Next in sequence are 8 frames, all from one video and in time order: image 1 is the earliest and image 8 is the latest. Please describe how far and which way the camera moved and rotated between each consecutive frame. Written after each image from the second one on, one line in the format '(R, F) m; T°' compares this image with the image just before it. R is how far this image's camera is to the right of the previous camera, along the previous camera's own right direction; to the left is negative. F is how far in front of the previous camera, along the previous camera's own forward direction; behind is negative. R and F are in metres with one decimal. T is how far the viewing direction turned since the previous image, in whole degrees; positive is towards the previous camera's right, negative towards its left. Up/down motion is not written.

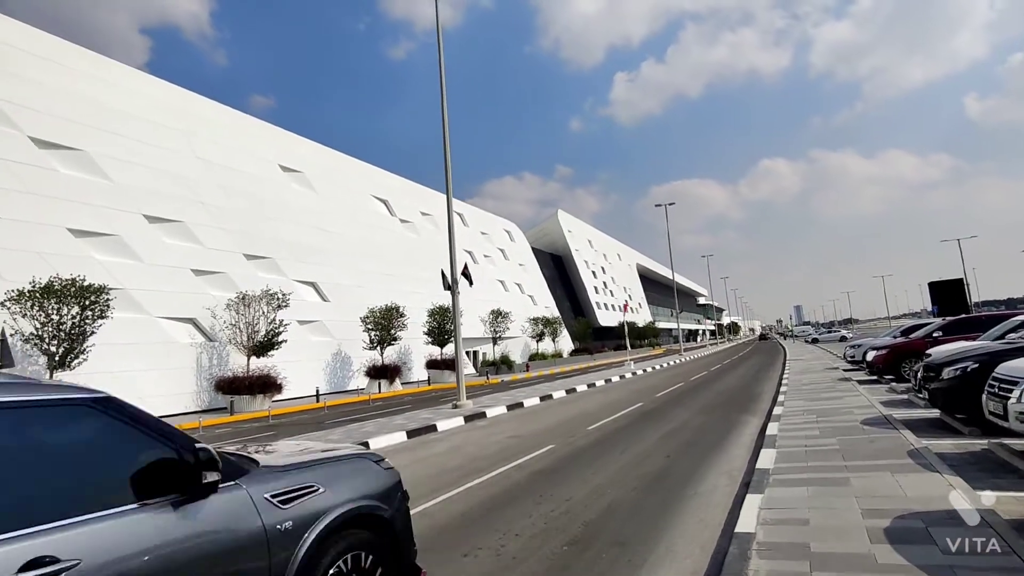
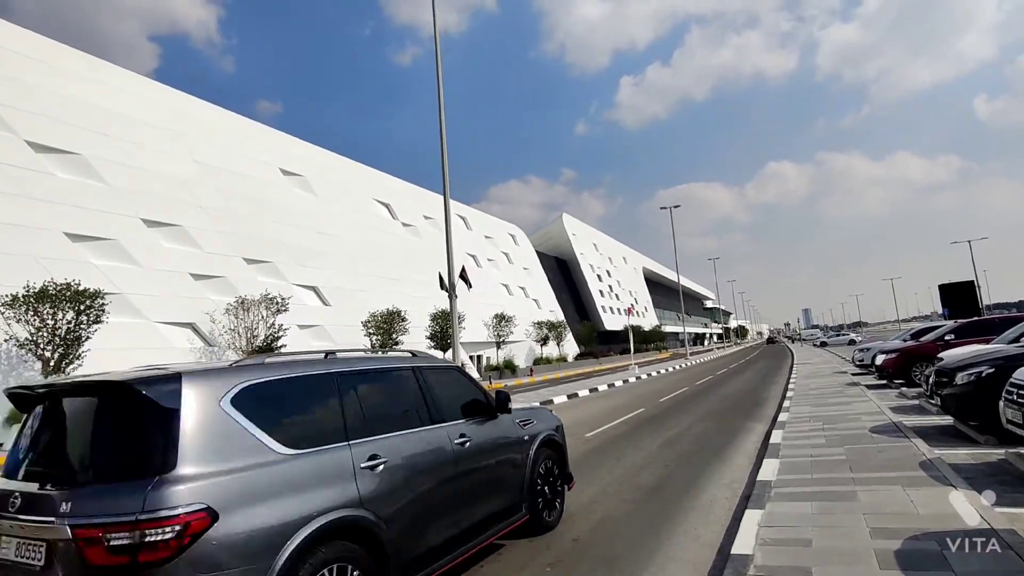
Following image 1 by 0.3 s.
(+0.2, +0.3) m; -1°
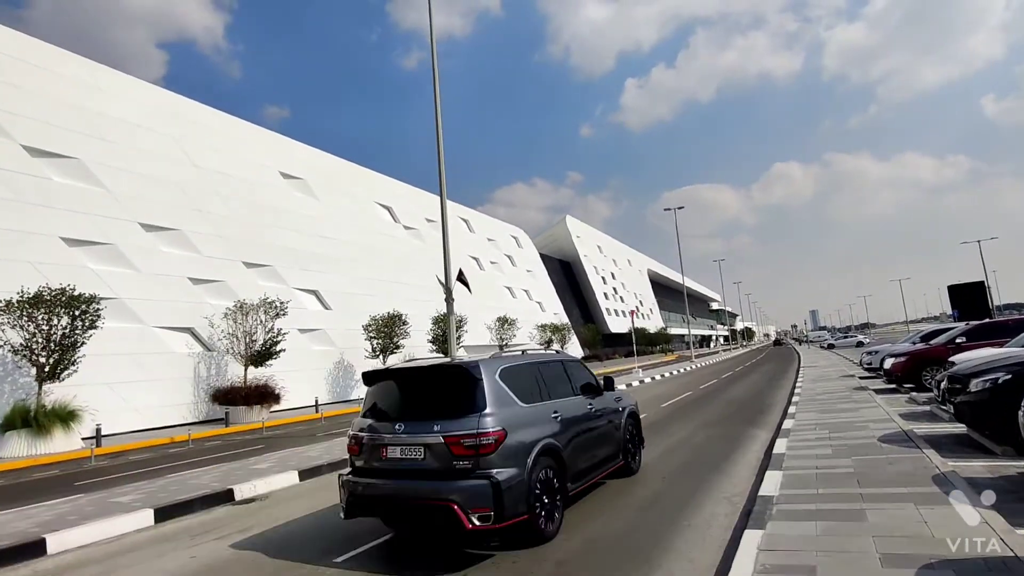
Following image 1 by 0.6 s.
(+0.2, +0.3) m; -1°
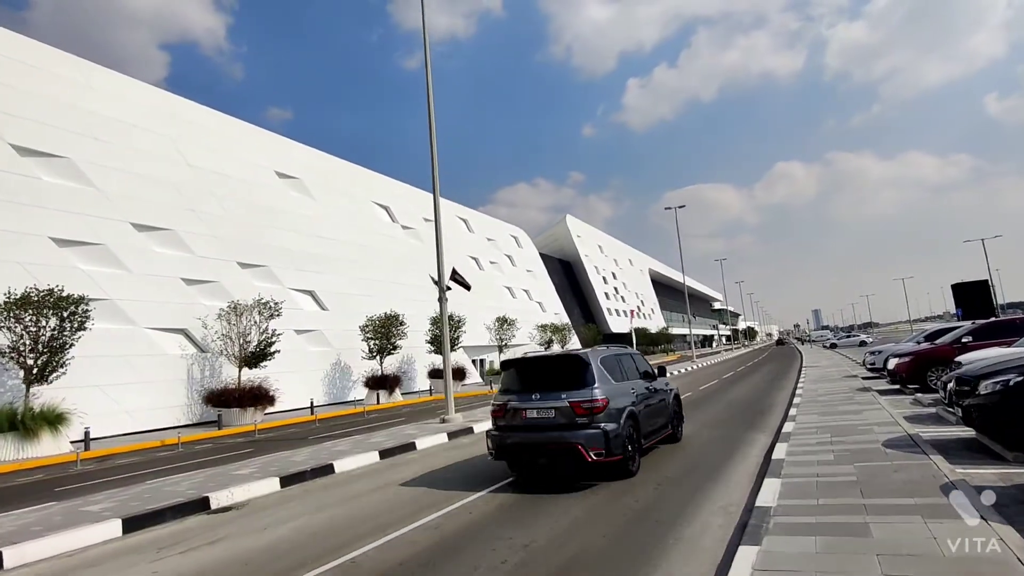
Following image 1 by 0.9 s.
(+0.2, +0.3) m; 0°
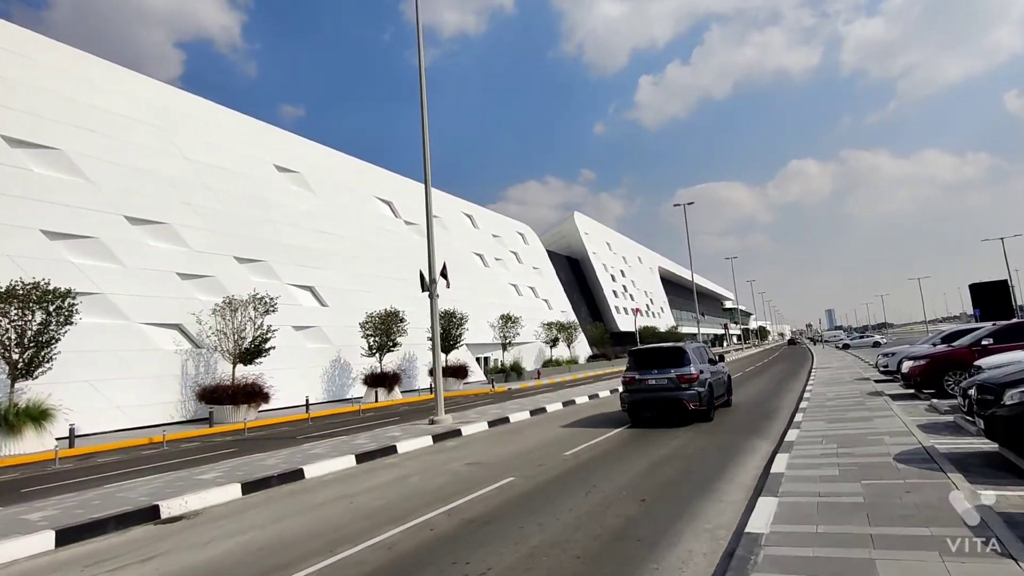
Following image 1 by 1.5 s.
(+0.4, +0.6) m; -1°
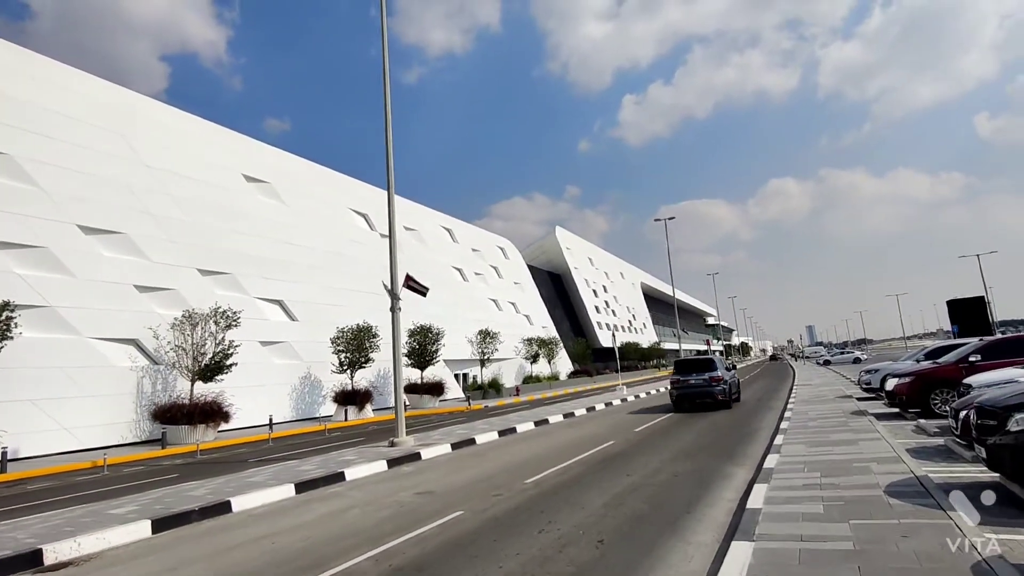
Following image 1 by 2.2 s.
(+0.4, +0.8) m; +2°
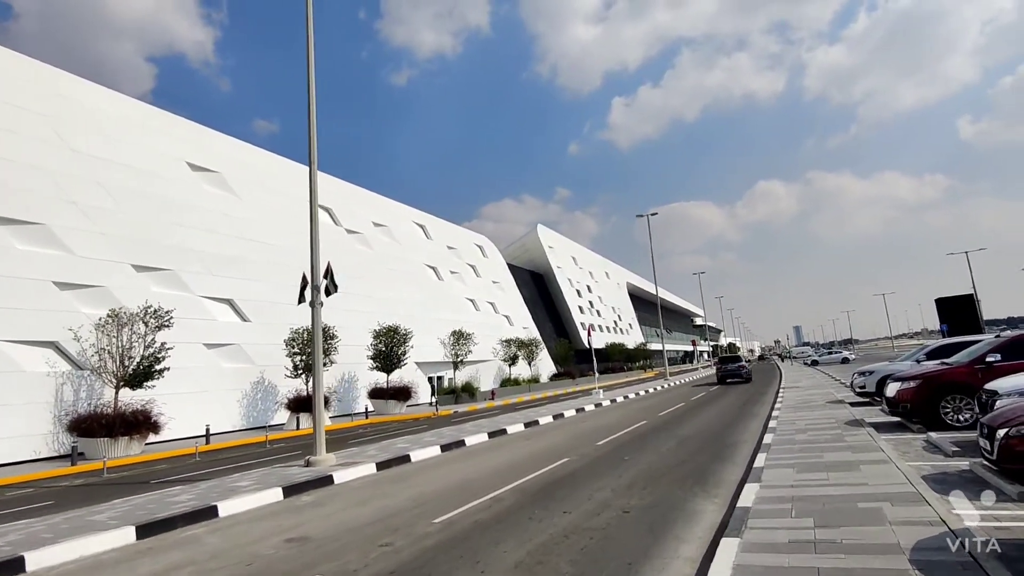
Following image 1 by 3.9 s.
(+1.0, +1.9) m; +1°
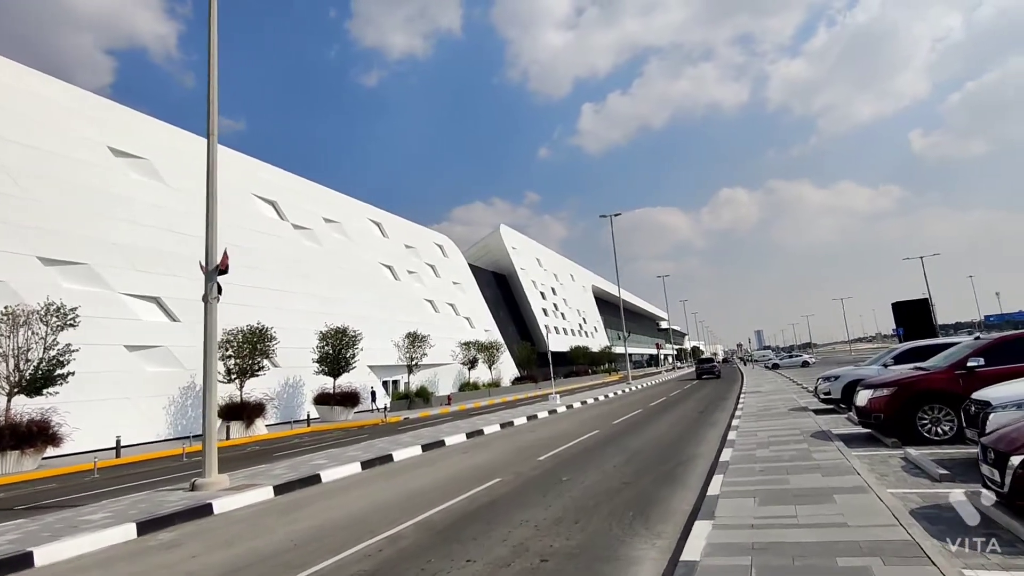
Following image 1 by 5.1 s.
(+0.7, +1.4) m; +3°
